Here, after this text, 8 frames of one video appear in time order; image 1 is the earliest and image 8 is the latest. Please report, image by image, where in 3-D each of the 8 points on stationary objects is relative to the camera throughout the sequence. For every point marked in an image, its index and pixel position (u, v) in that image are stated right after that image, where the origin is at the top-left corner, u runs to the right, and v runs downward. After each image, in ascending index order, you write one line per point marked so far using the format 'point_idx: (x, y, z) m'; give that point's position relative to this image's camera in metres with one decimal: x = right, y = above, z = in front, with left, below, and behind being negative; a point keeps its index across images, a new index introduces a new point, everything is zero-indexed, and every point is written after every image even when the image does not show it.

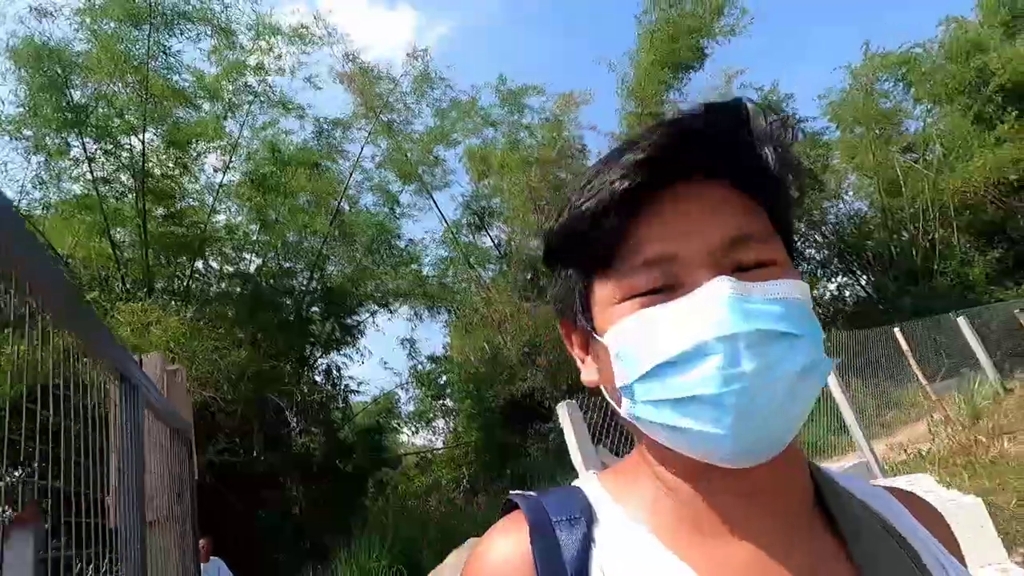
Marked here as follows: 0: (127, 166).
0: (-5.3, +1.7, +7.2) m
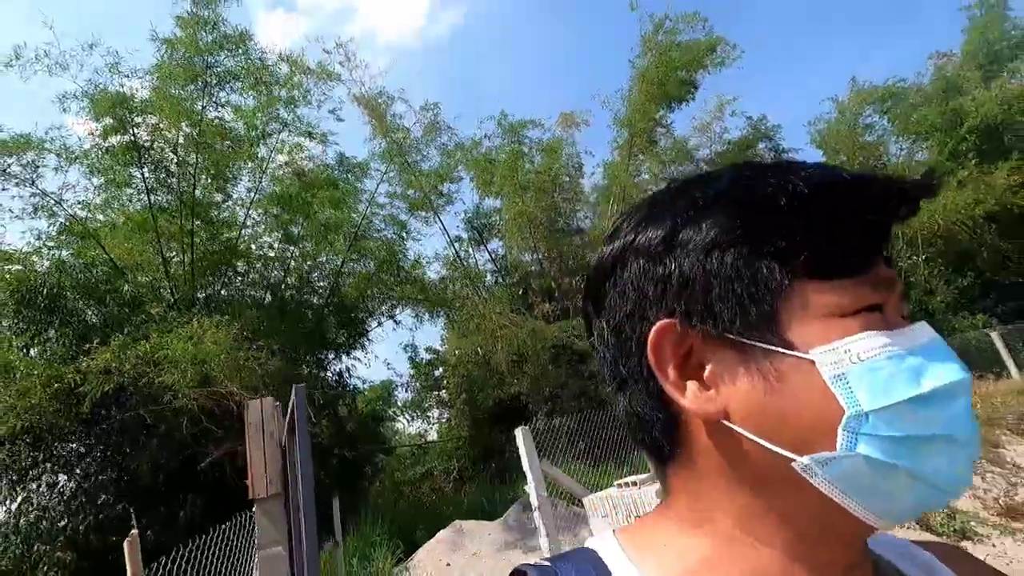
0: (-5.4, +1.5, +8.4) m
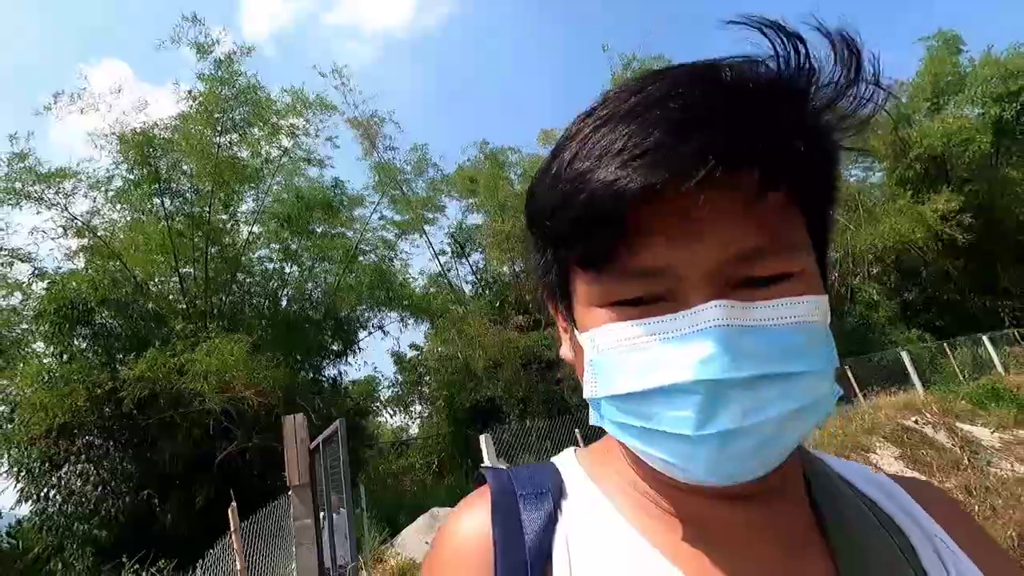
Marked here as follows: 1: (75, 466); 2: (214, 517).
0: (-5.8, +1.3, +9.5) m
1: (-6.6, -2.7, +8.0) m
2: (-4.8, -3.7, +8.7) m
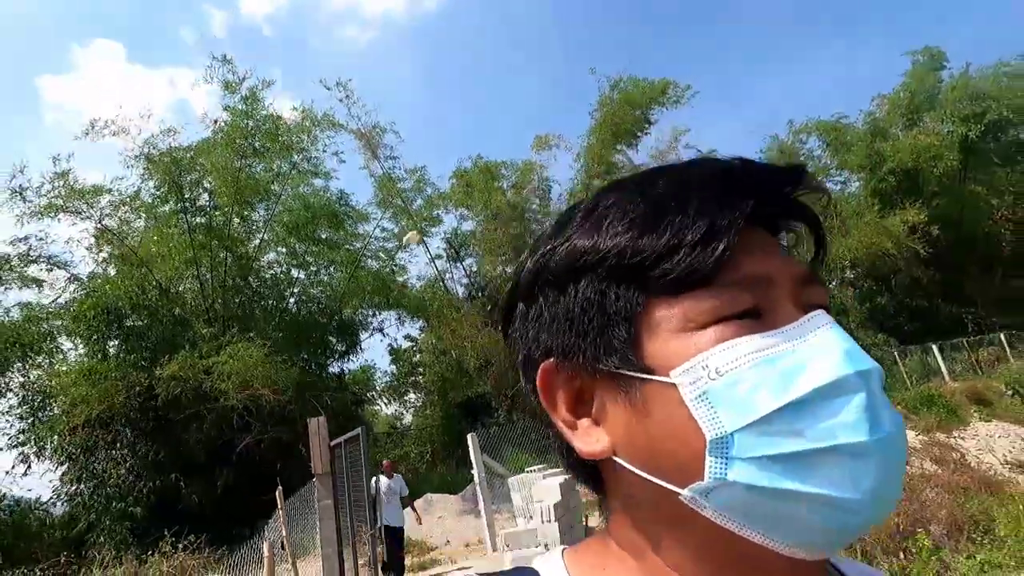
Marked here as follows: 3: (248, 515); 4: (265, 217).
0: (-6.0, +1.2, +10.5) m
1: (-6.8, -2.8, +9.1) m
2: (-5.1, -3.9, +9.8) m
3: (-4.9, -4.3, +10.0) m
4: (-5.2, +1.5, +11.1) m
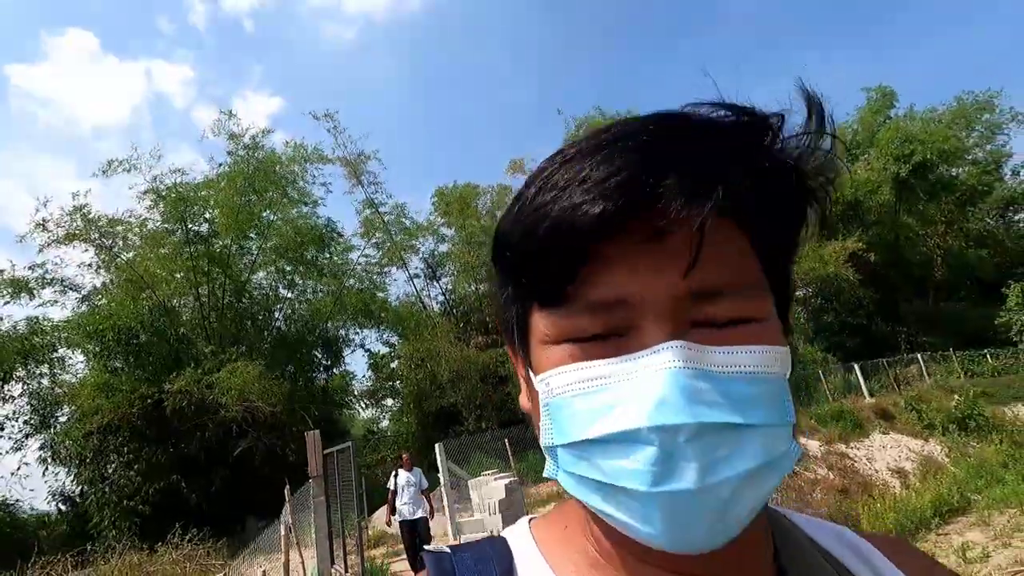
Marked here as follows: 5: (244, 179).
0: (-6.7, +0.8, +11.7) m
1: (-7.5, -3.2, +10.2) m
2: (-5.8, -4.3, +11.0) m
3: (-5.7, -4.7, +11.2) m
4: (-5.9, +1.1, +12.3) m
5: (-6.0, +2.4, +12.0) m
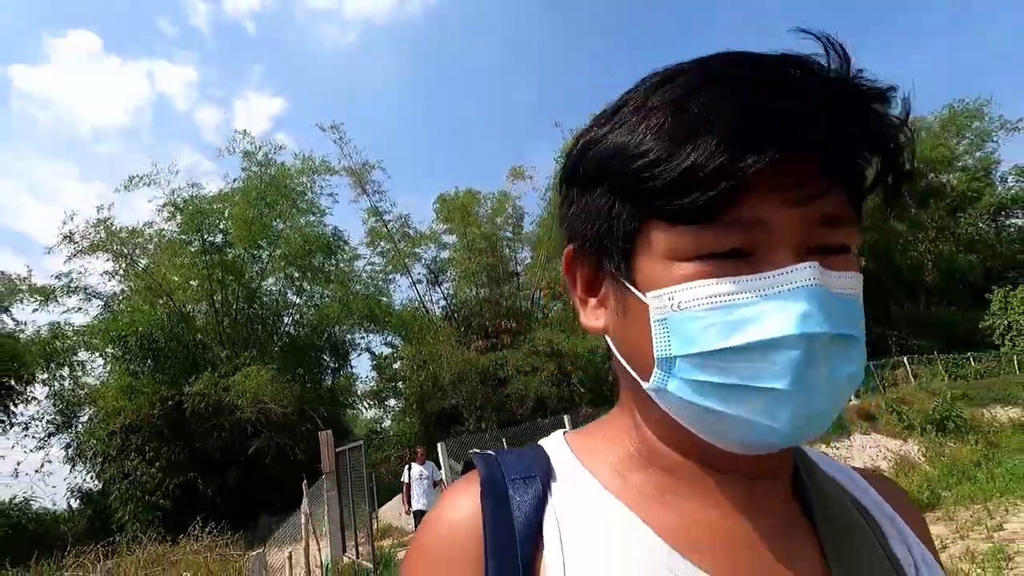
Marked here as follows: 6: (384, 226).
0: (-6.8, +0.6, +12.3) m
1: (-7.6, -3.4, +10.9) m
2: (-5.9, -4.5, +11.6) m
3: (-5.7, -4.9, +11.8) m
4: (-5.9, +0.9, +13.0) m
5: (-6.1, +2.3, +12.6) m
6: (-3.6, +1.7, +15.0) m
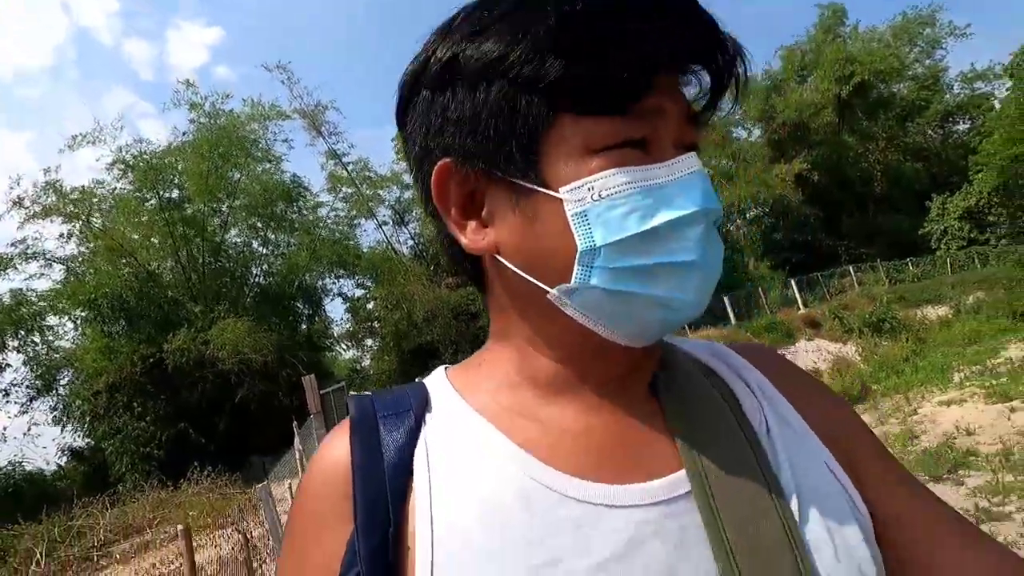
0: (-7.6, +1.6, +12.2) m
1: (-8.1, -2.6, +11.3) m
2: (-6.4, -3.5, +12.2) m
3: (-6.2, -3.8, +12.5) m
4: (-6.8, +2.0, +12.9) m
5: (-7.0, +3.4, +12.3) m
6: (-4.7, +3.3, +14.9) m
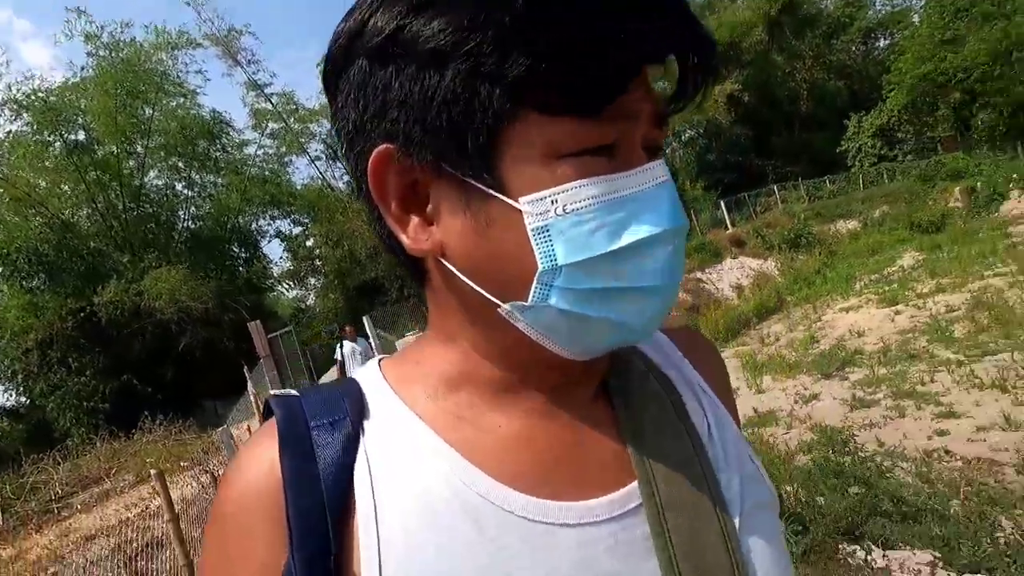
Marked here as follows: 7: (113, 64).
0: (-9.0, +2.7, +11.4) m
1: (-9.2, -1.6, +11.0) m
2: (-7.6, -2.2, +12.2) m
3: (-7.4, -2.6, +12.5) m
4: (-8.3, +3.2, +12.0) m
5: (-8.5, +4.5, +11.3) m
6: (-6.4, +4.9, +14.0) m
7: (-8.6, +4.9, +11.4) m
